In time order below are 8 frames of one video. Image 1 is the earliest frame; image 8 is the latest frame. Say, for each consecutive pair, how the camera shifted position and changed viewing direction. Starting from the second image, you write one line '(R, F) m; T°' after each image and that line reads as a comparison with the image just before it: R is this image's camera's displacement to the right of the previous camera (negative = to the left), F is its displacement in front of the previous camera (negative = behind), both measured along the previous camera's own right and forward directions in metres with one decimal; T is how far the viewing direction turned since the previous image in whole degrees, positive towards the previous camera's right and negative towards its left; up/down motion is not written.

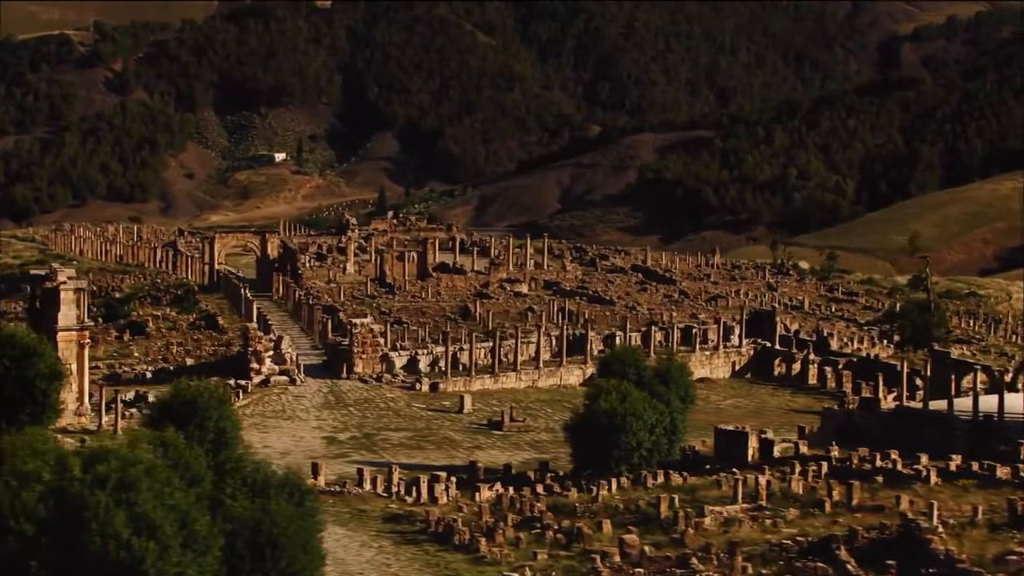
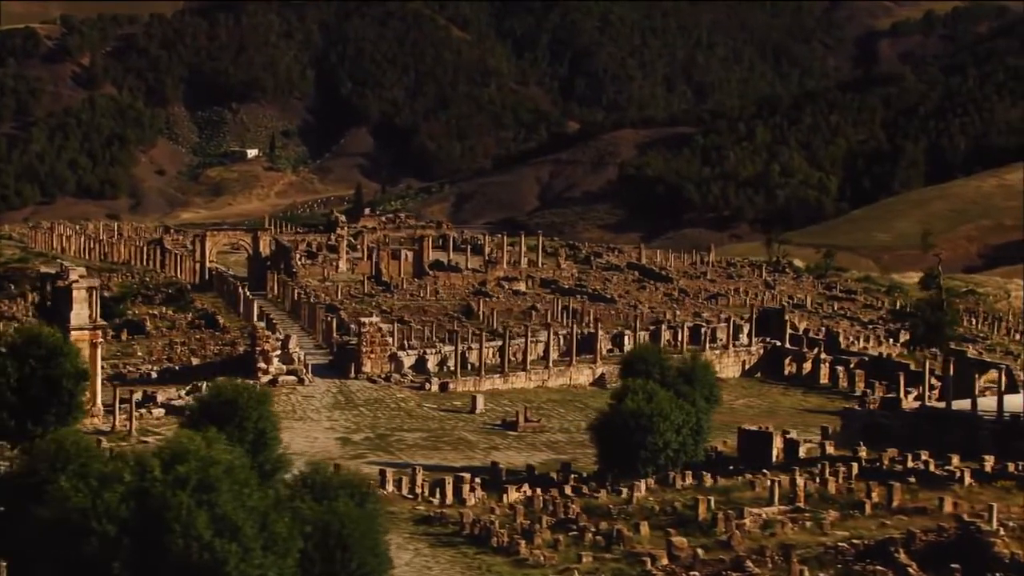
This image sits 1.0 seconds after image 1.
(-1.9, +0.5) m; +2°
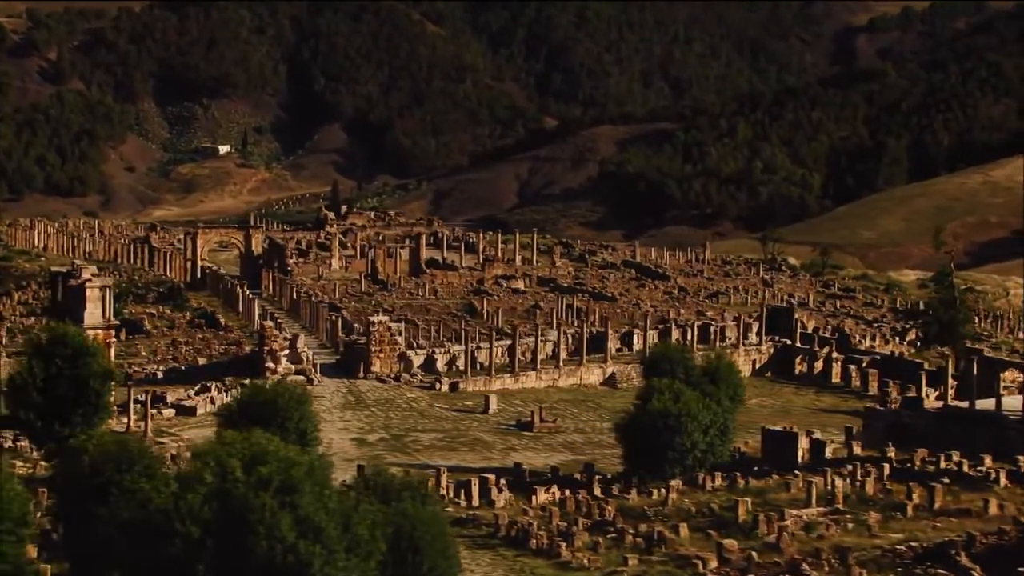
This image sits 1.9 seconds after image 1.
(-1.9, +0.6) m; +2°
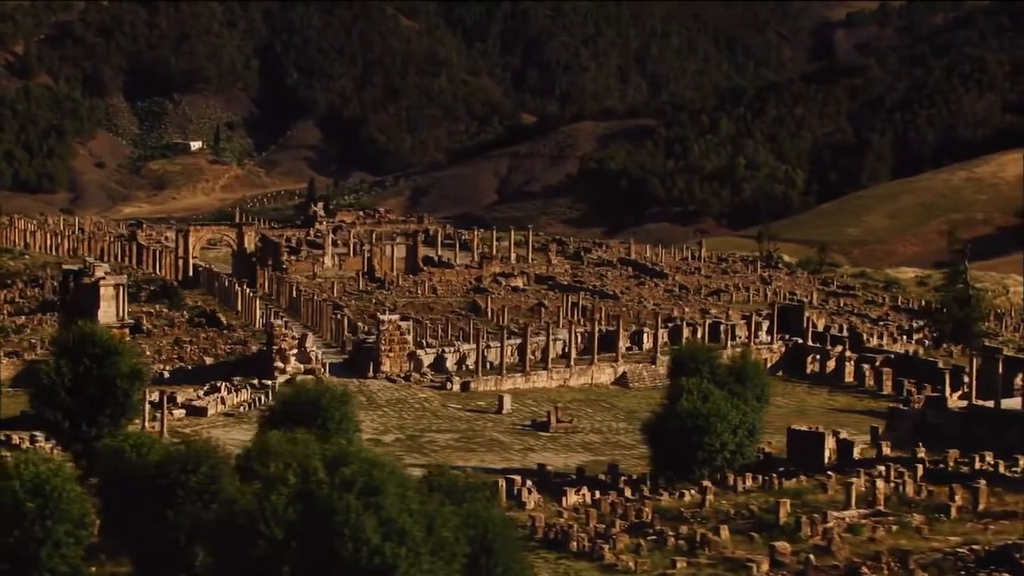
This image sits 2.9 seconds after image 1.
(-1.9, +0.7) m; +2°
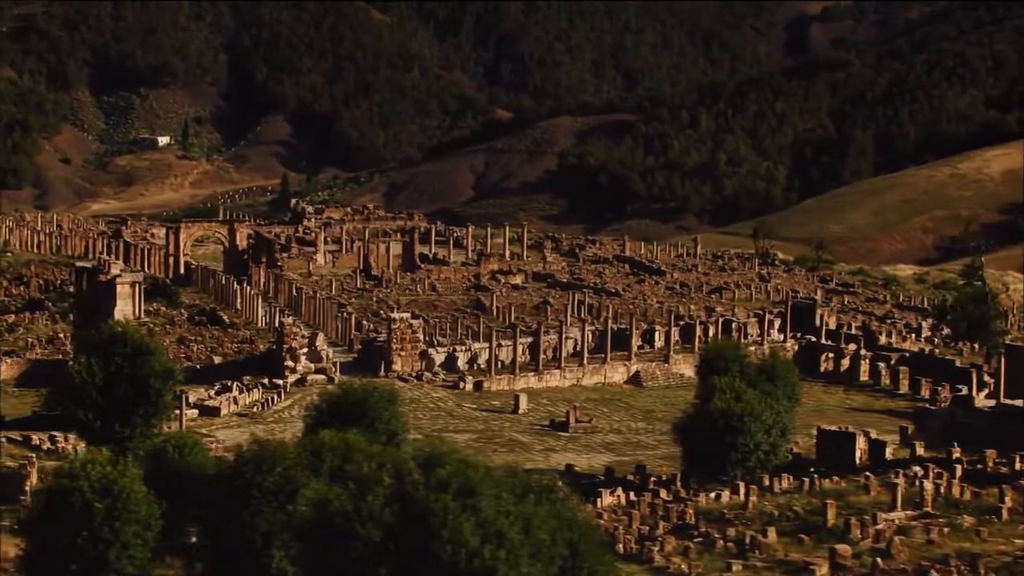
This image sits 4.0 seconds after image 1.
(-2.1, +0.9) m; +2°
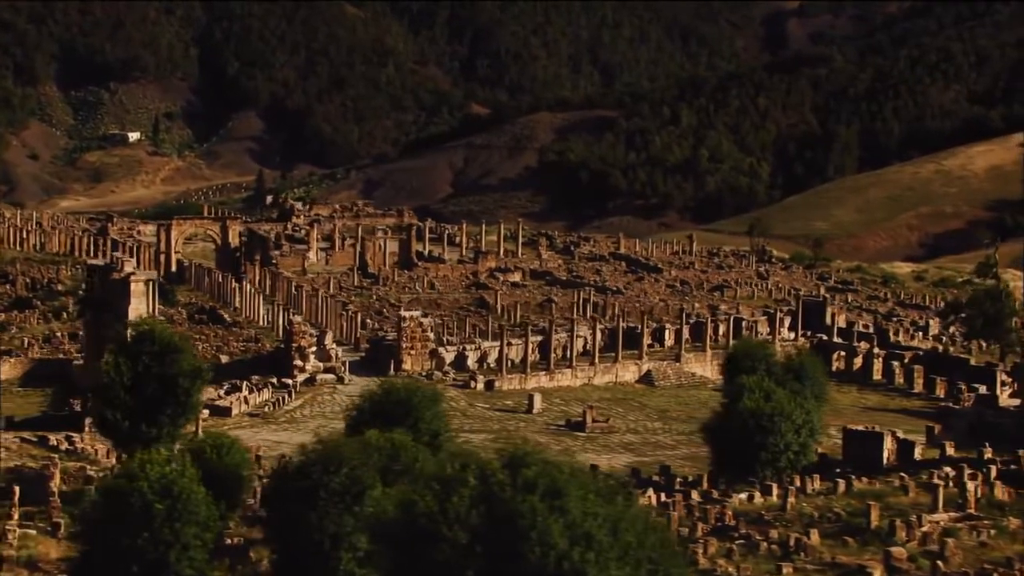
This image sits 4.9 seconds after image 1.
(-1.9, +0.8) m; +2°
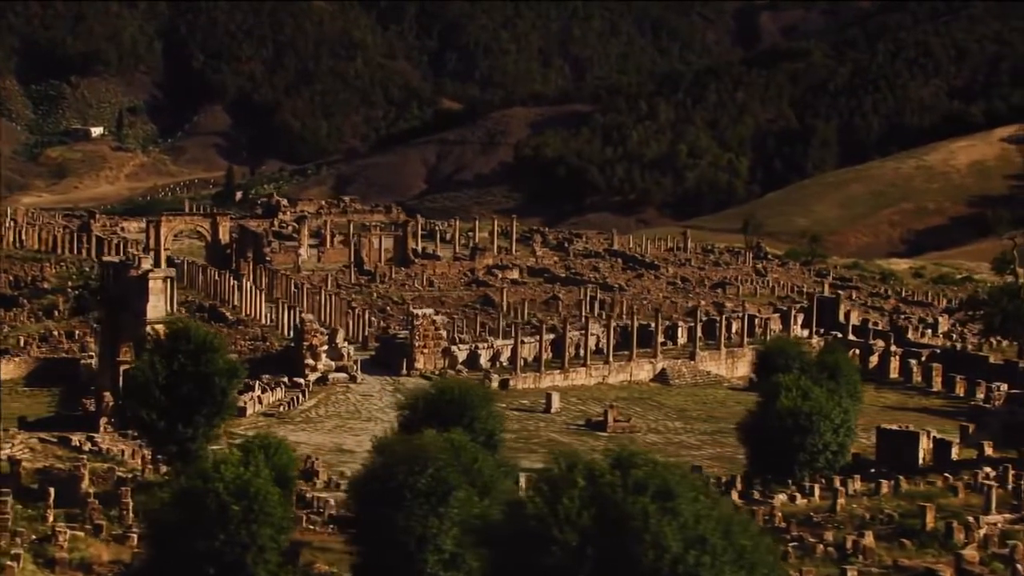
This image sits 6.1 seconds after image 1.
(-2.2, +1.1) m; +2°
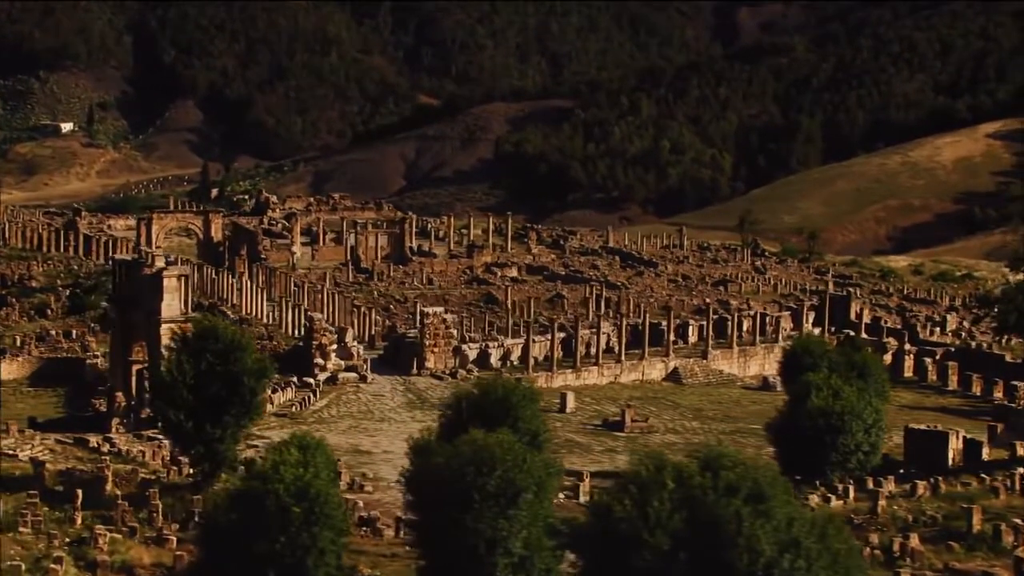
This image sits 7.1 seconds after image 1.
(-1.7, +1.0) m; +2°
